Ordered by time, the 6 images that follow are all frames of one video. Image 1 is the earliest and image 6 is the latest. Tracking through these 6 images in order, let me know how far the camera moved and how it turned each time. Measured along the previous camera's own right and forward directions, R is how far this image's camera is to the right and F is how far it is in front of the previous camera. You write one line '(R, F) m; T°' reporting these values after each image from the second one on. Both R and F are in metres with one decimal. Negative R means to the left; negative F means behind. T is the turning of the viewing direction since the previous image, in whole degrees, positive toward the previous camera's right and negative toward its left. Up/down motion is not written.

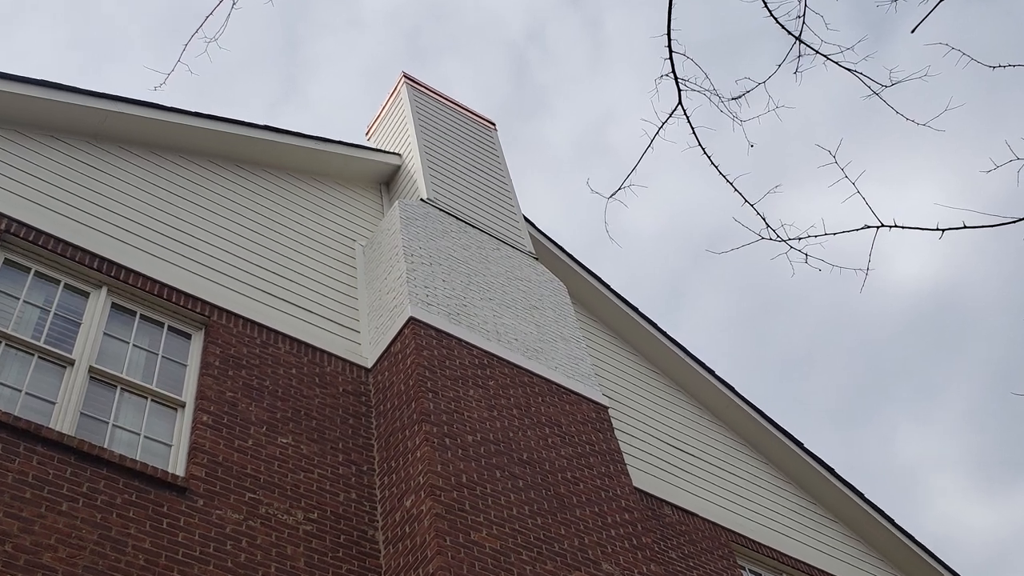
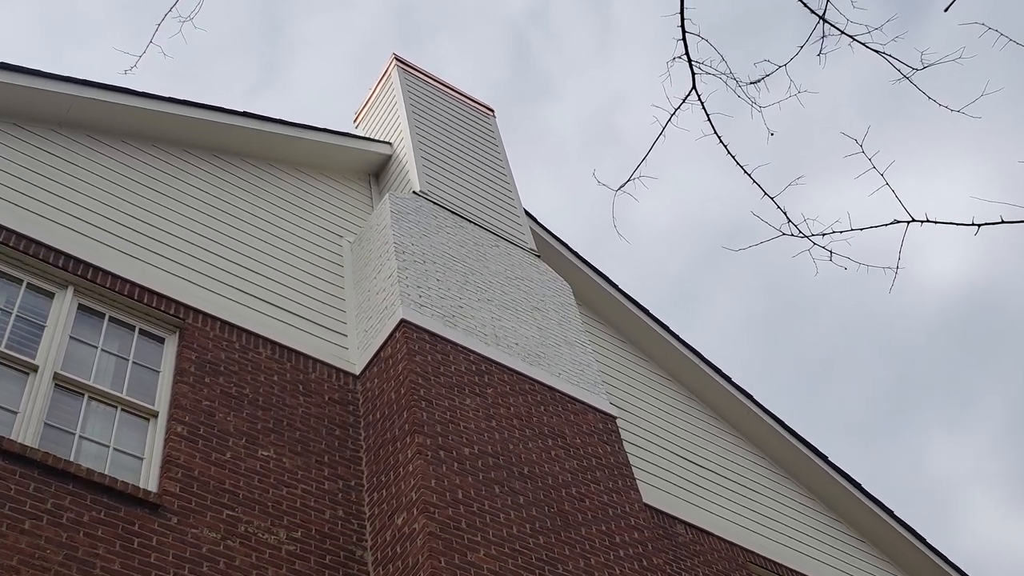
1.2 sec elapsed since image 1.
(0.0, +1.0) m; 0°
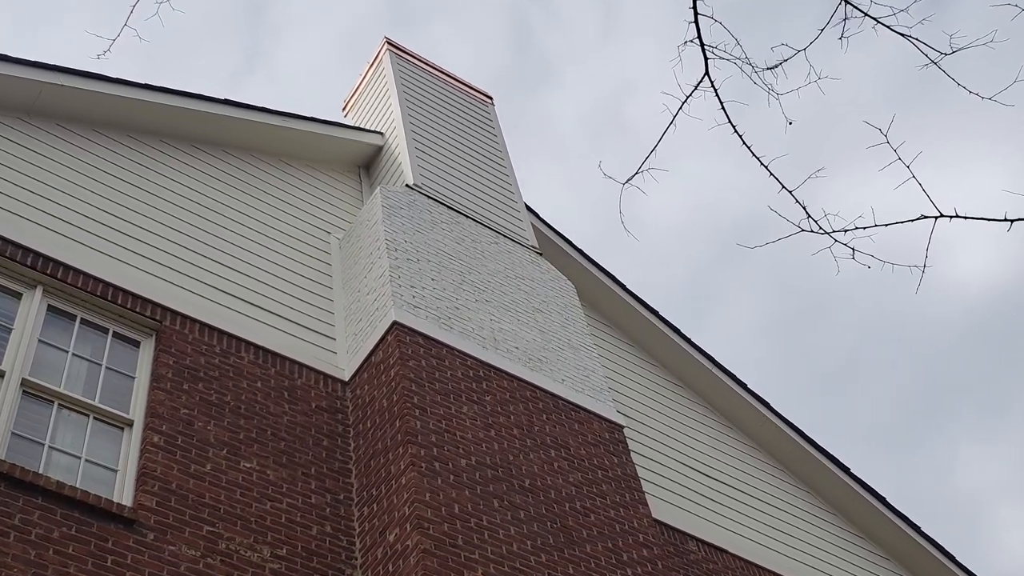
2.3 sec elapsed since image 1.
(0.0, +0.8) m; 0°
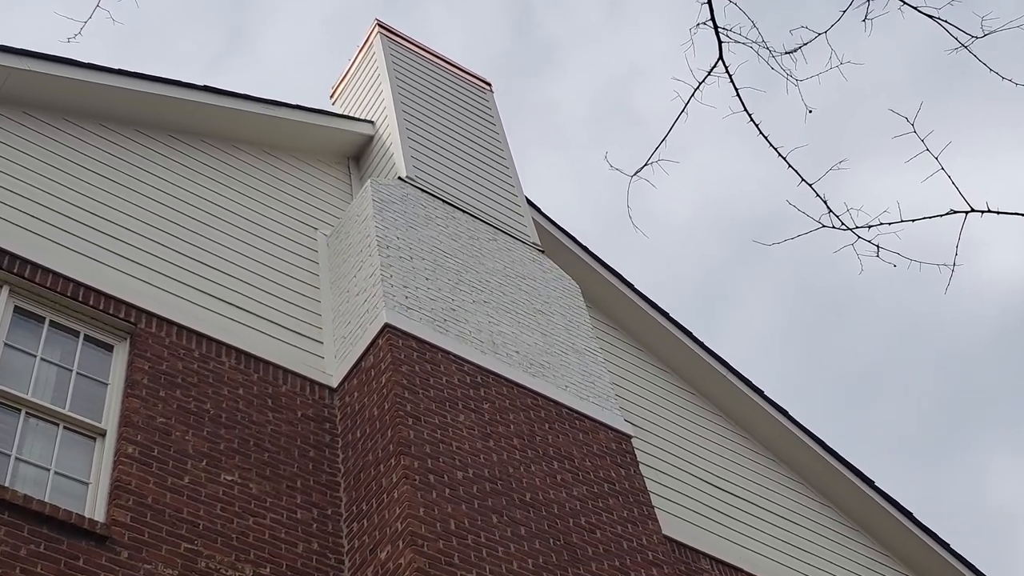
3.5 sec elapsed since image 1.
(0.0, +0.7) m; 0°
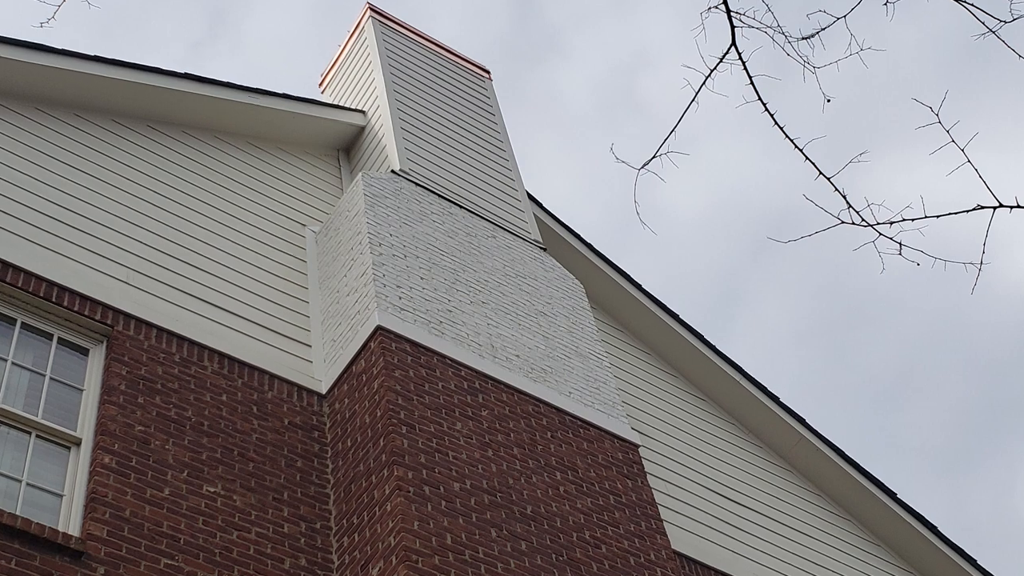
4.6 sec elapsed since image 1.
(0.0, +0.6) m; 0°
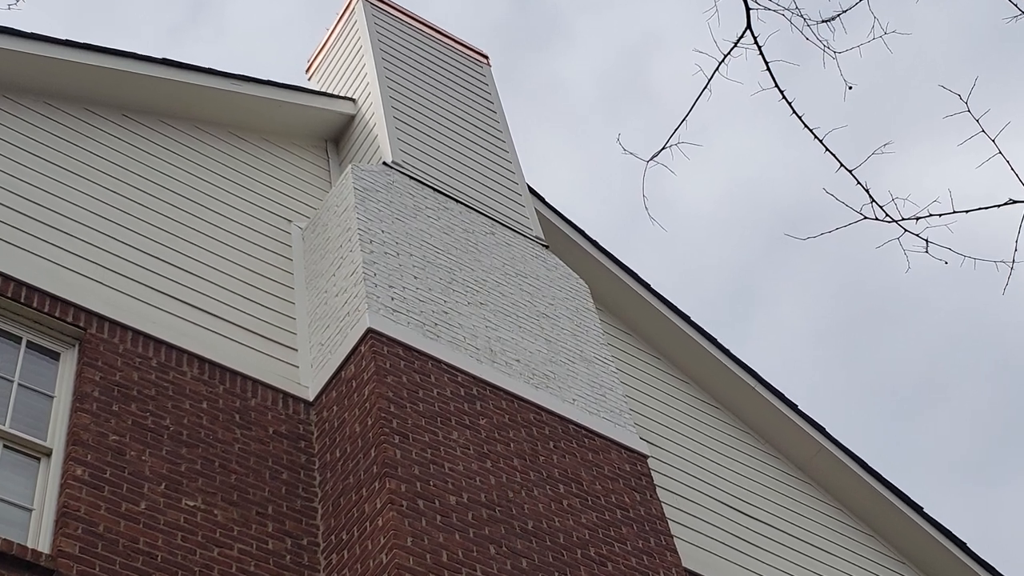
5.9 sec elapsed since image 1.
(0.0, +0.6) m; 0°
